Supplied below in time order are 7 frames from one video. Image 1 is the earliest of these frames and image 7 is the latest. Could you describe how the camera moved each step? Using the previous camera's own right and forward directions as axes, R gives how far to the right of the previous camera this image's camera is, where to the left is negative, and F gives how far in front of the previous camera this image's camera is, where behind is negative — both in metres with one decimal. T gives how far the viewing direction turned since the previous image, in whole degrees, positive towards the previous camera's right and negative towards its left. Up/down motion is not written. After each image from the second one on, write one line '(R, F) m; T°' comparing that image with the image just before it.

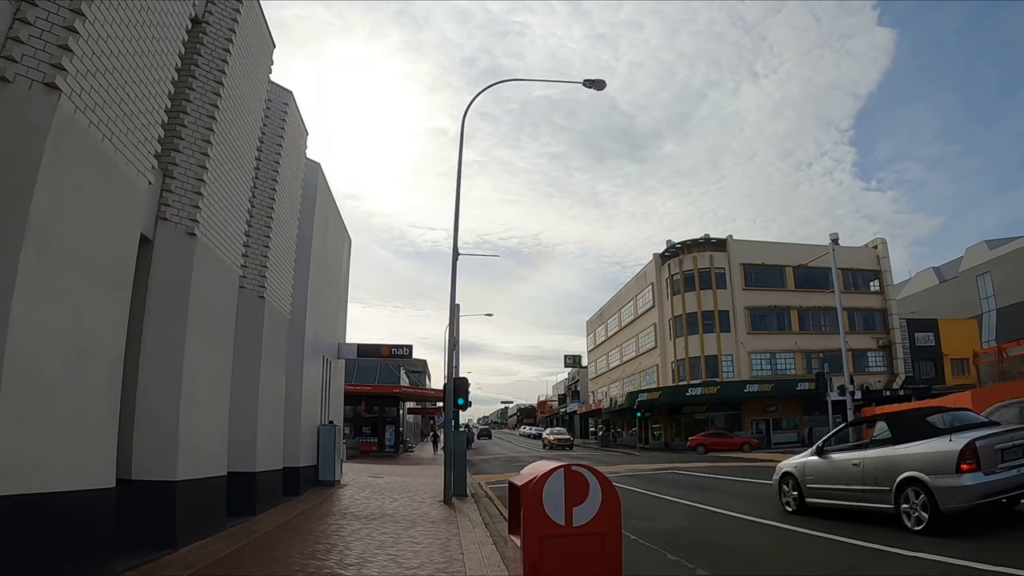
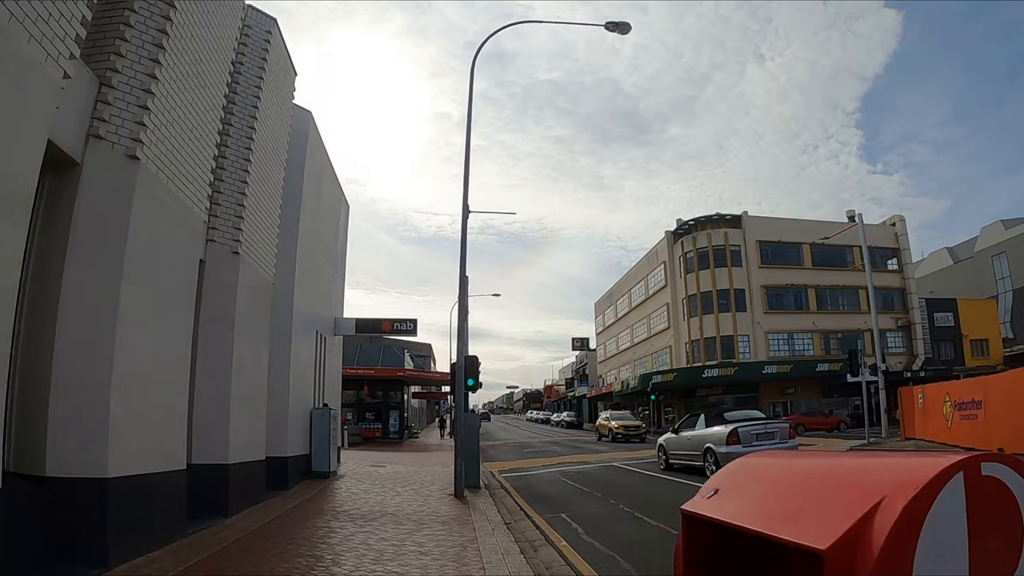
(-0.3, +2.2) m; 0°
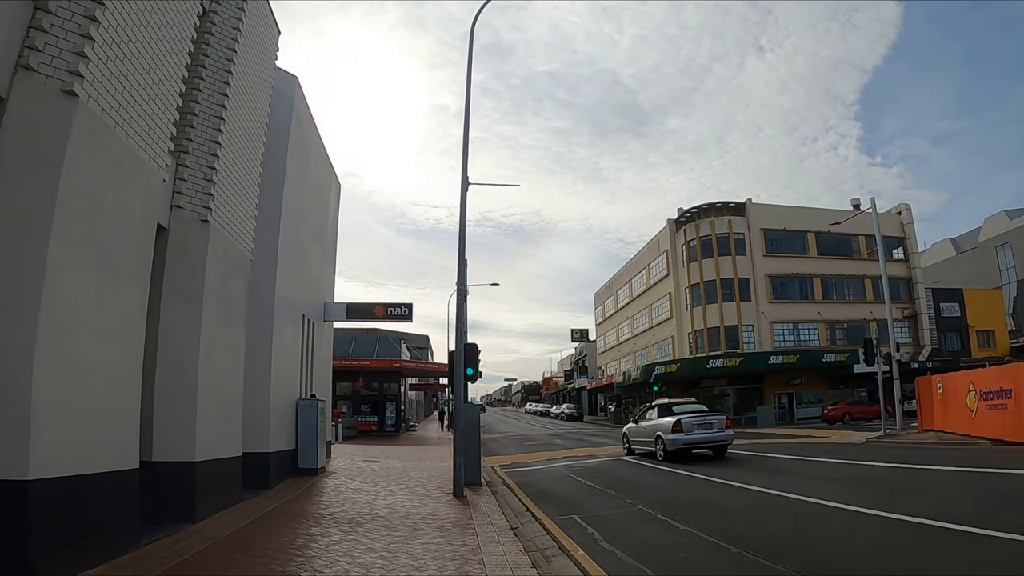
(-0.1, +1.3) m; 0°
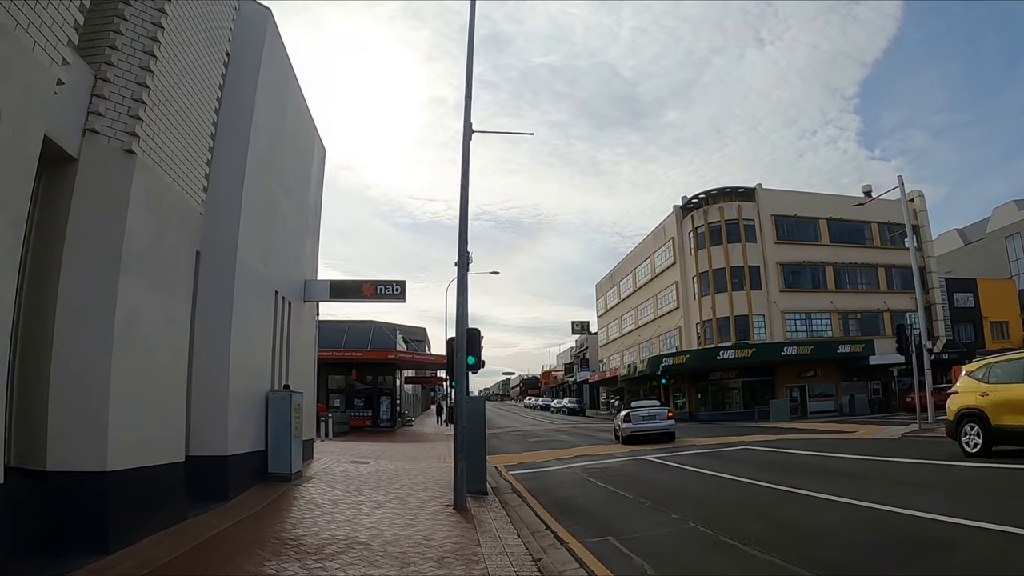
(-0.2, +2.3) m; 0°
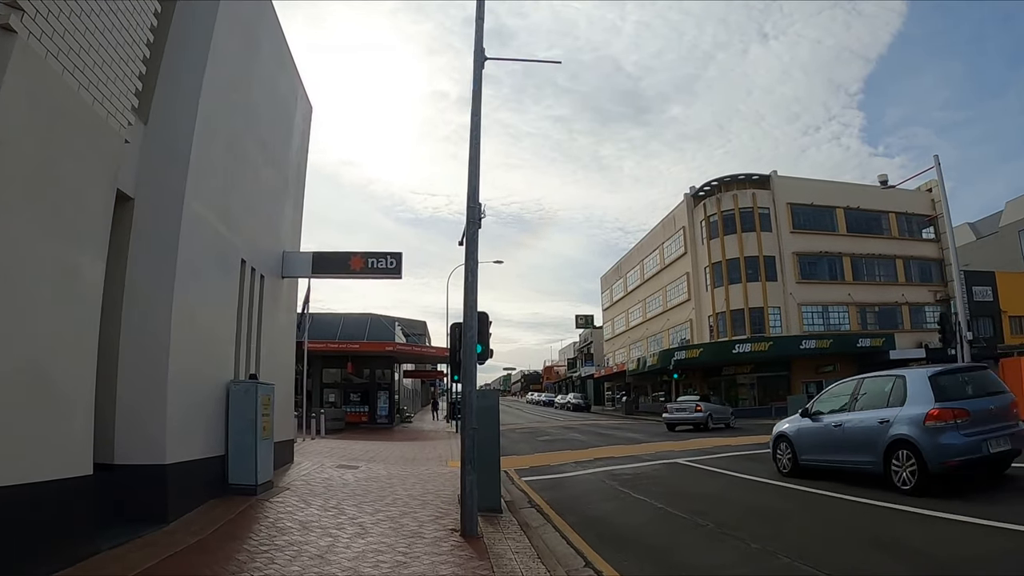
(-0.3, +2.2) m; 0°
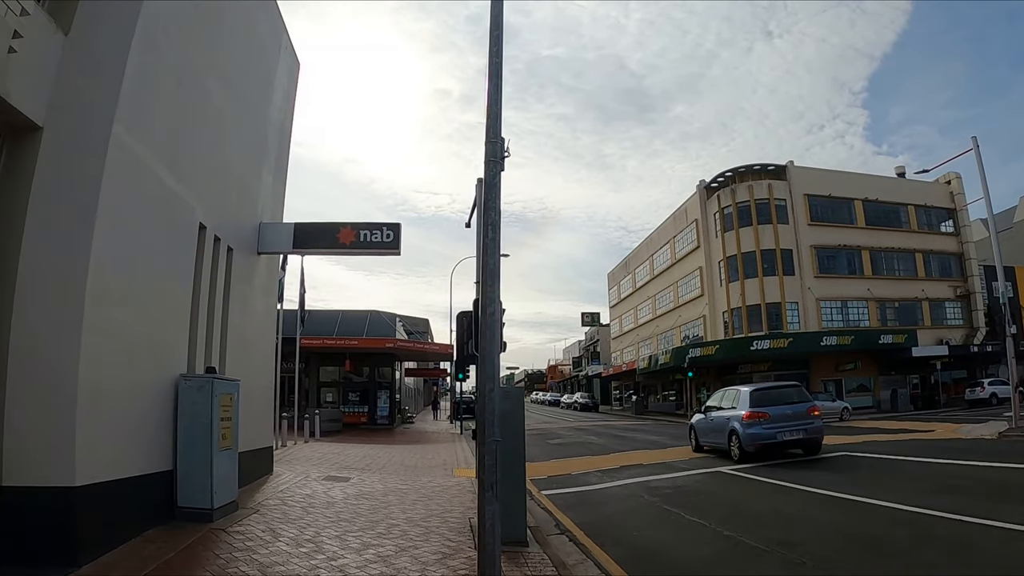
(-0.3, +2.0) m; 0°
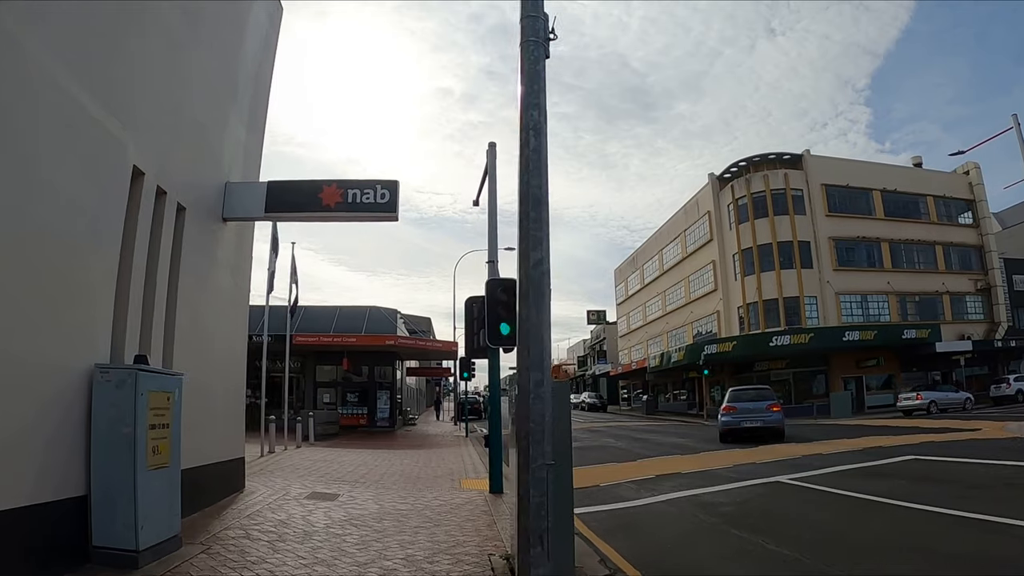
(-0.3, +2.0) m; 0°
